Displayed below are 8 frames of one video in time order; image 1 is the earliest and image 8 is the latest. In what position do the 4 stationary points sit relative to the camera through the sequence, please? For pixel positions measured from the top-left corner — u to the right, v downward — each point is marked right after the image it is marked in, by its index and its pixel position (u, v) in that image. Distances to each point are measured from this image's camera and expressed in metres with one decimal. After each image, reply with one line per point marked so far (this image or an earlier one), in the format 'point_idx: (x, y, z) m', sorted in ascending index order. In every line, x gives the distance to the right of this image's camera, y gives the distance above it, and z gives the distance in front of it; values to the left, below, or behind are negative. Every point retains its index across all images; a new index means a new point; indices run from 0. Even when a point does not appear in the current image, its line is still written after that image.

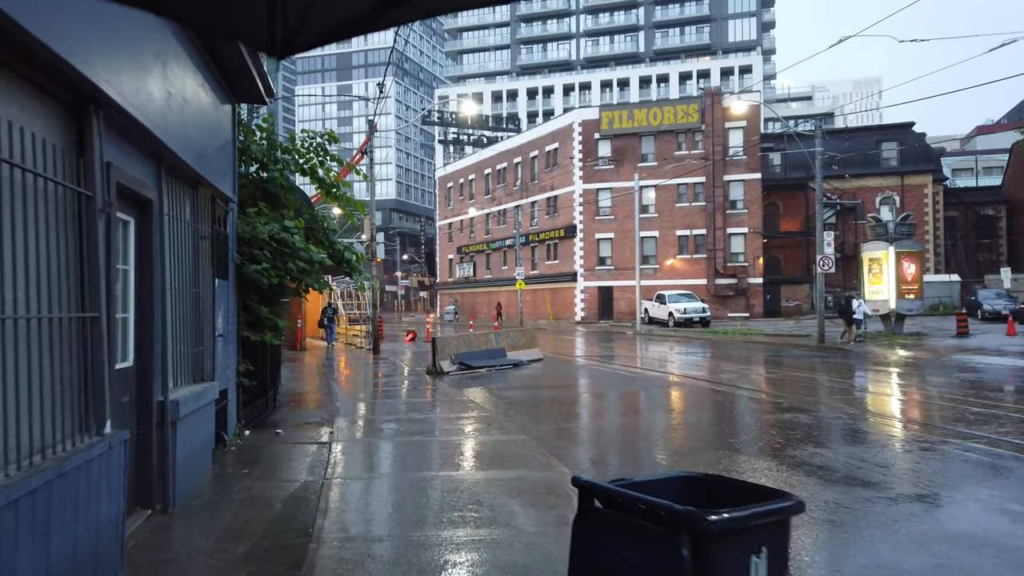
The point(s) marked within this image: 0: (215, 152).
0: (-2.5, +1.1, +6.3) m
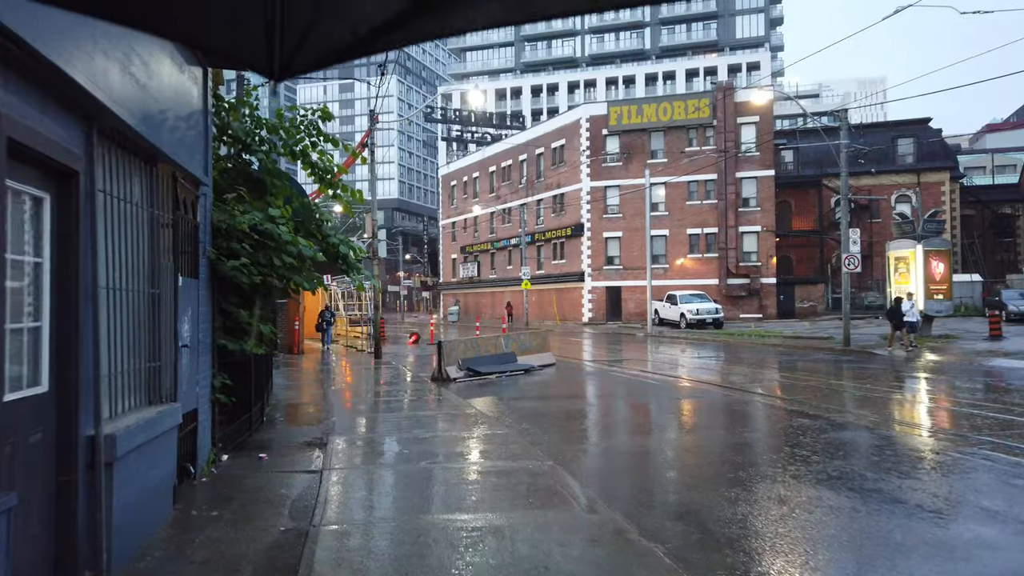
0: (-2.3, +1.1, +5.2) m
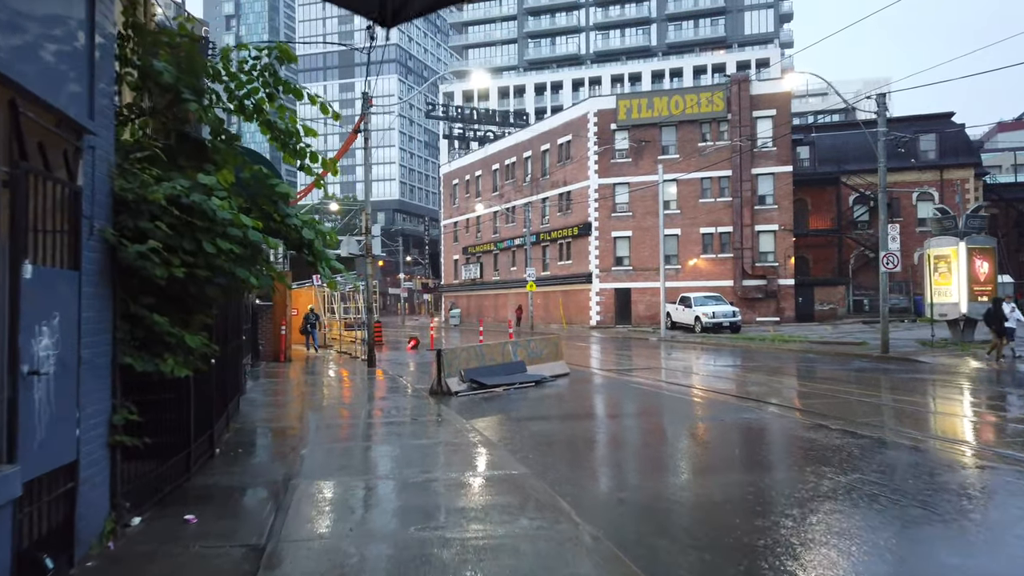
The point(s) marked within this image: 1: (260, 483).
0: (-2.1, +1.2, +3.3) m
1: (-2.1, -1.6, +6.2) m
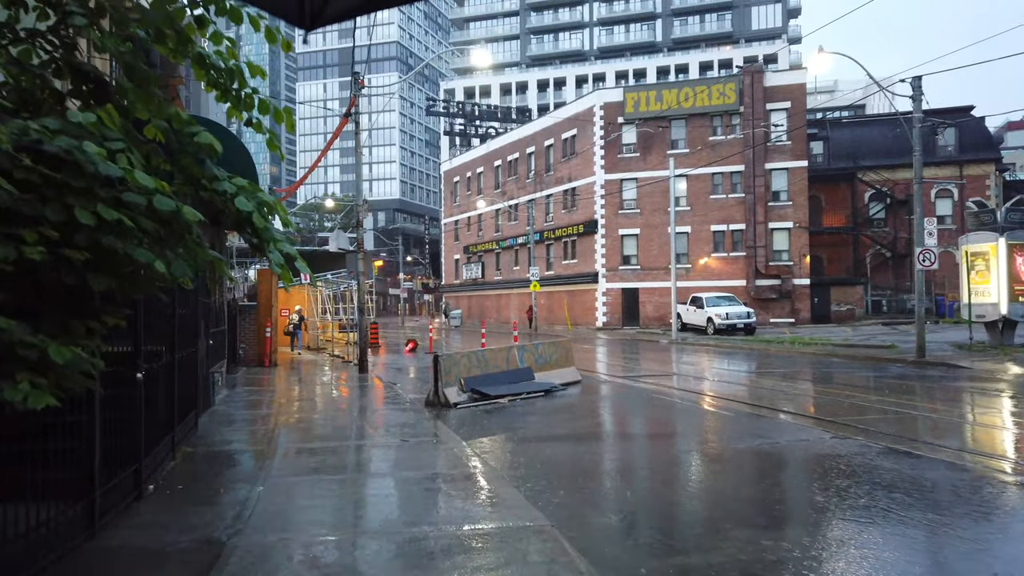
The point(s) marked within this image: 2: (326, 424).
0: (-2.1, +1.2, +1.9) m
1: (-2.0, -1.6, +4.7) m
2: (-2.4, -1.8, +9.8) m
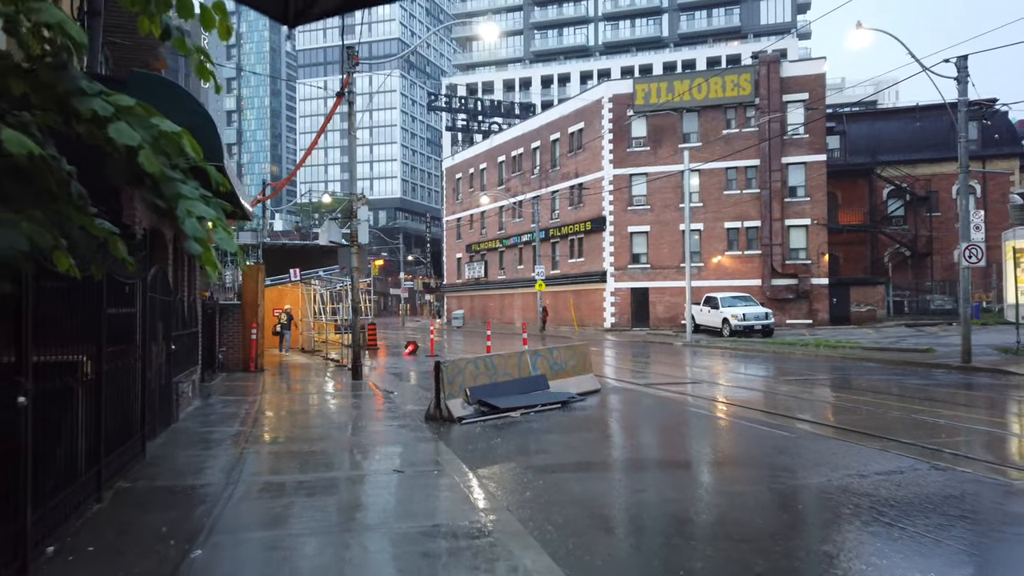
0: (-1.9, +1.3, +0.4) m
1: (-1.8, -1.5, +3.2) m
2: (-2.3, -1.7, +8.3) m
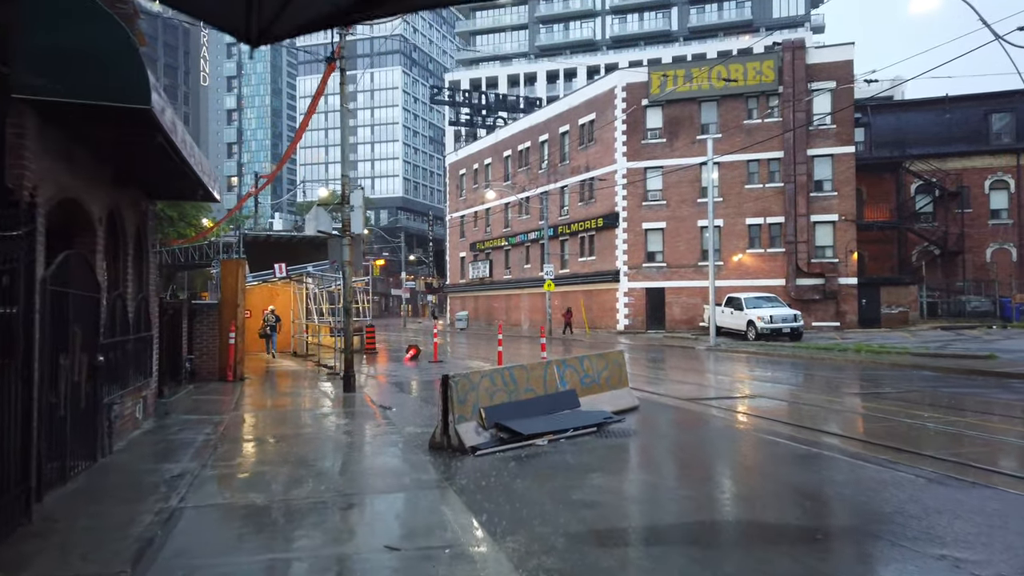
0: (-1.6, +1.3, -1.6) m
1: (-1.6, -1.4, +1.2) m
2: (-2.0, -1.7, +6.3) m
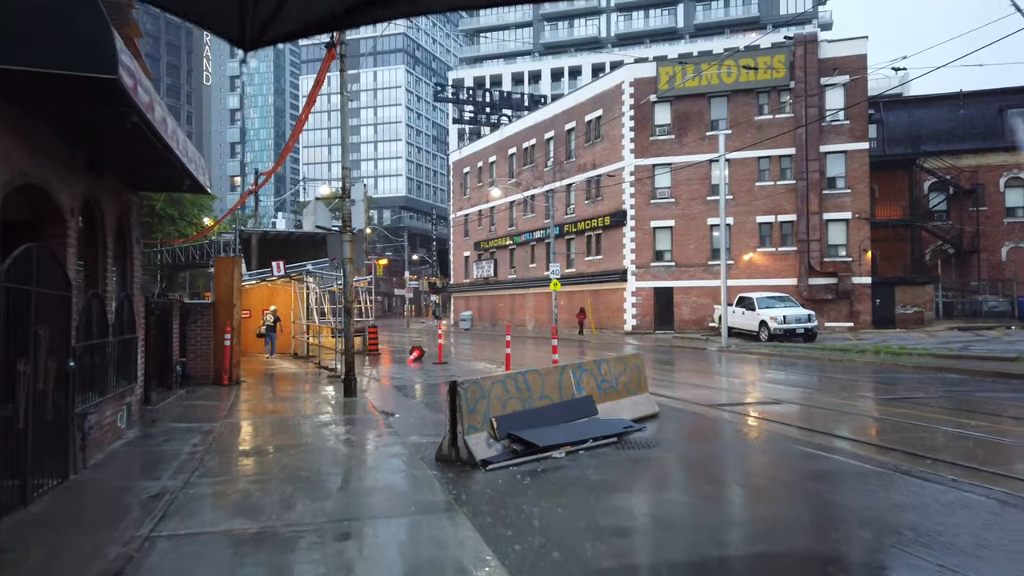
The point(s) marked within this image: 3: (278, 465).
0: (-1.5, +1.4, -2.3) m
1: (-1.5, -1.4, +0.5) m
2: (-1.9, -1.6, +5.6) m
3: (-2.2, -1.7, +7.0) m
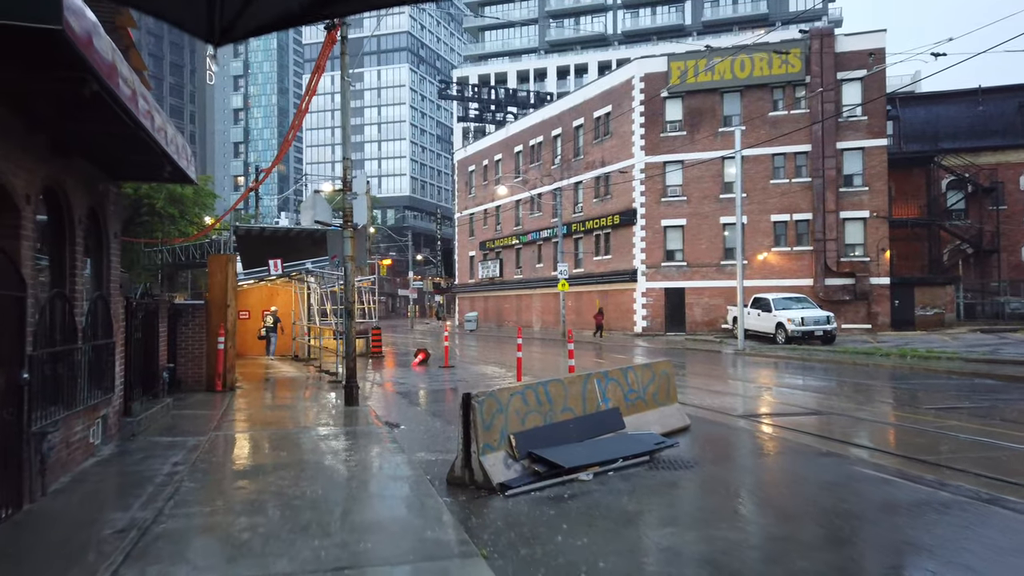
0: (-1.4, +1.4, -3.1) m
1: (-1.3, -1.4, -0.3) m
2: (-1.7, -1.6, +4.8) m
3: (-2.0, -1.7, +6.1) m
